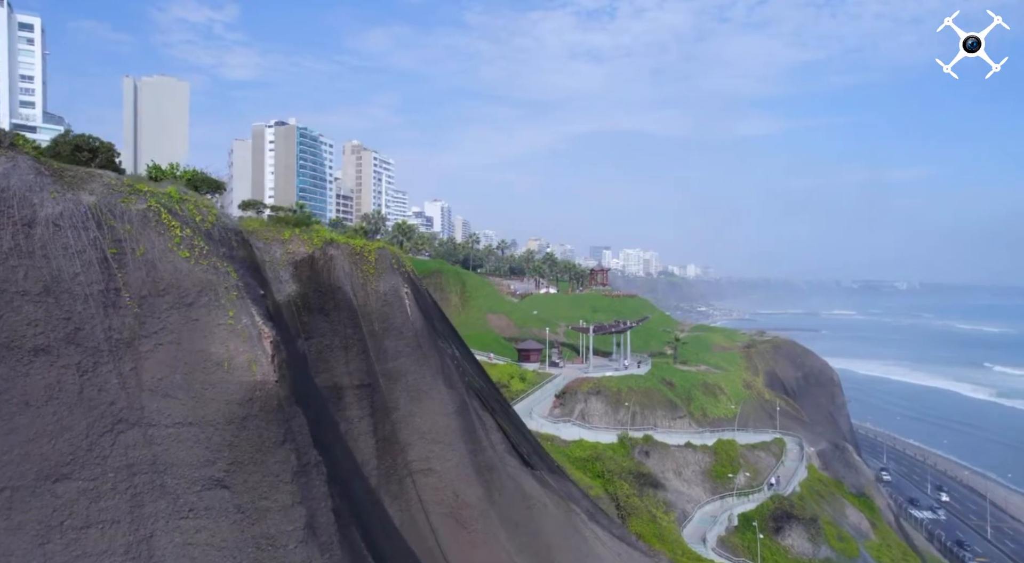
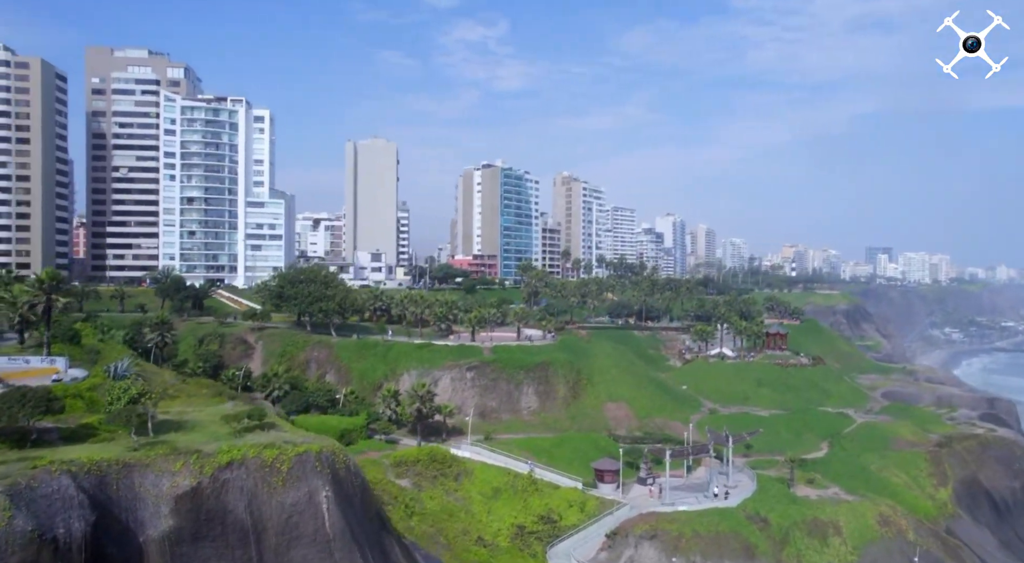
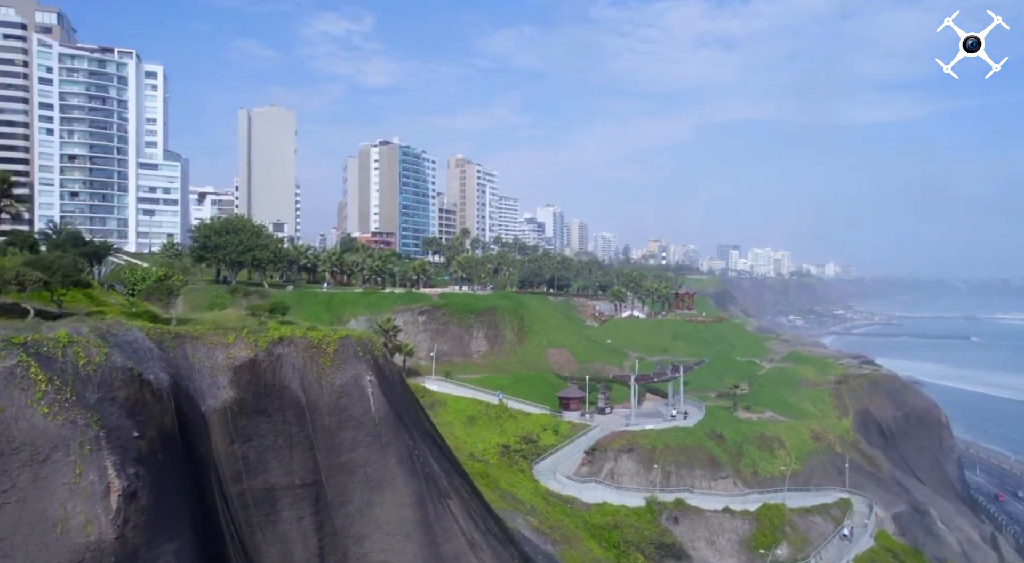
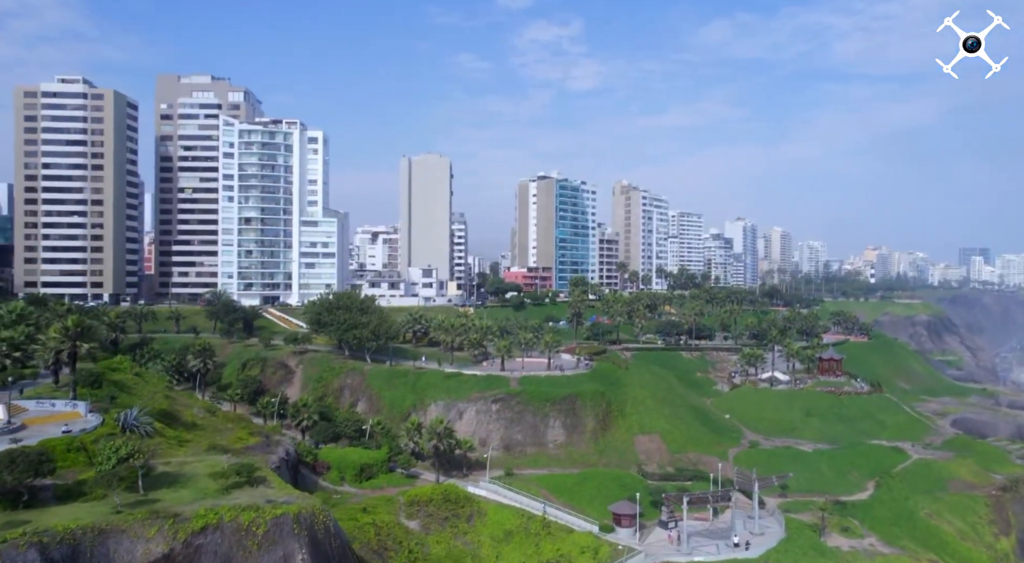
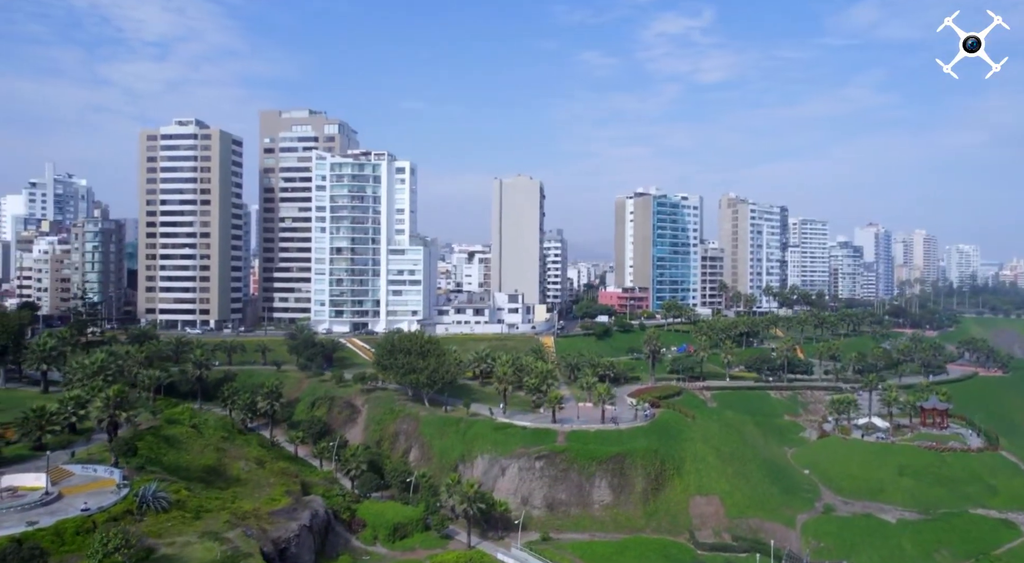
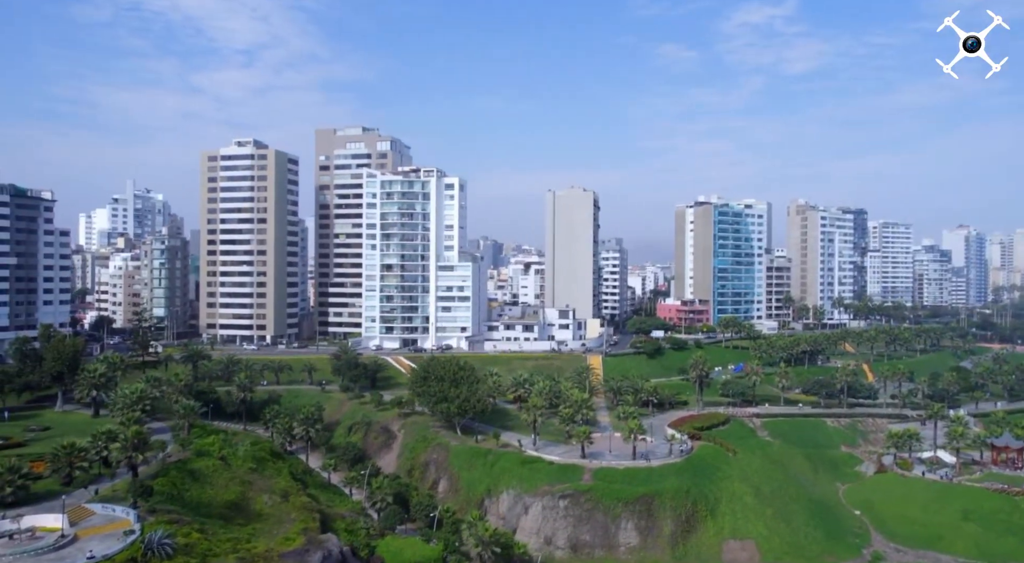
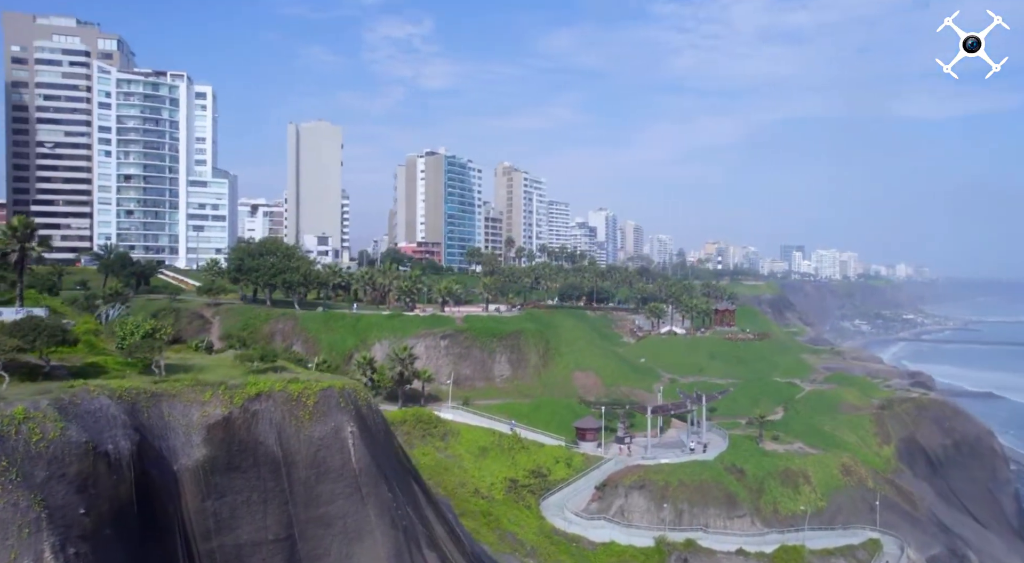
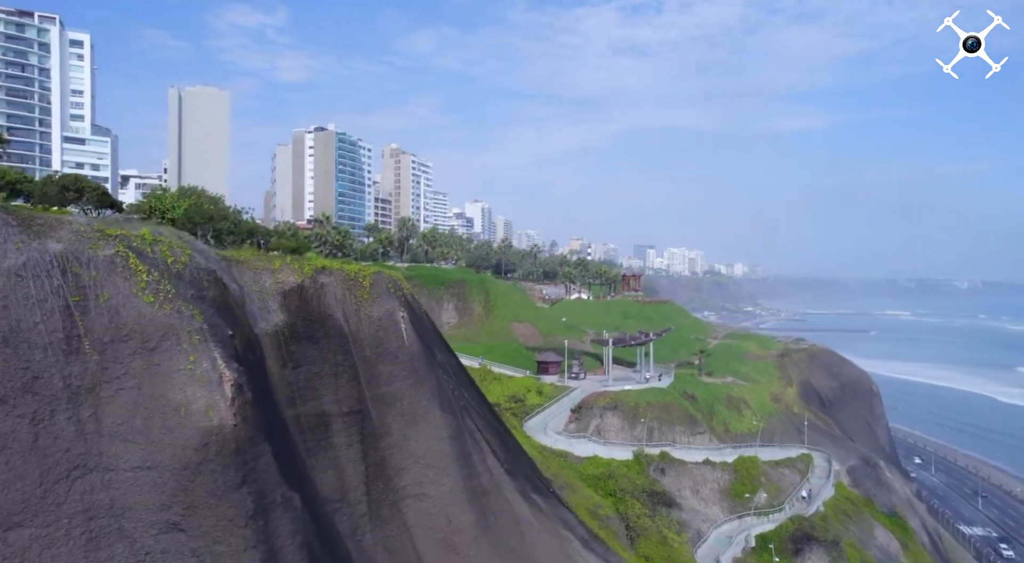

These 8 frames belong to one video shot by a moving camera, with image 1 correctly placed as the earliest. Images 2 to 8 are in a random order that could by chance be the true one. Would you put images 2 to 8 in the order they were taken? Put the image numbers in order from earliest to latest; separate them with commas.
8, 3, 7, 2, 4, 5, 6
